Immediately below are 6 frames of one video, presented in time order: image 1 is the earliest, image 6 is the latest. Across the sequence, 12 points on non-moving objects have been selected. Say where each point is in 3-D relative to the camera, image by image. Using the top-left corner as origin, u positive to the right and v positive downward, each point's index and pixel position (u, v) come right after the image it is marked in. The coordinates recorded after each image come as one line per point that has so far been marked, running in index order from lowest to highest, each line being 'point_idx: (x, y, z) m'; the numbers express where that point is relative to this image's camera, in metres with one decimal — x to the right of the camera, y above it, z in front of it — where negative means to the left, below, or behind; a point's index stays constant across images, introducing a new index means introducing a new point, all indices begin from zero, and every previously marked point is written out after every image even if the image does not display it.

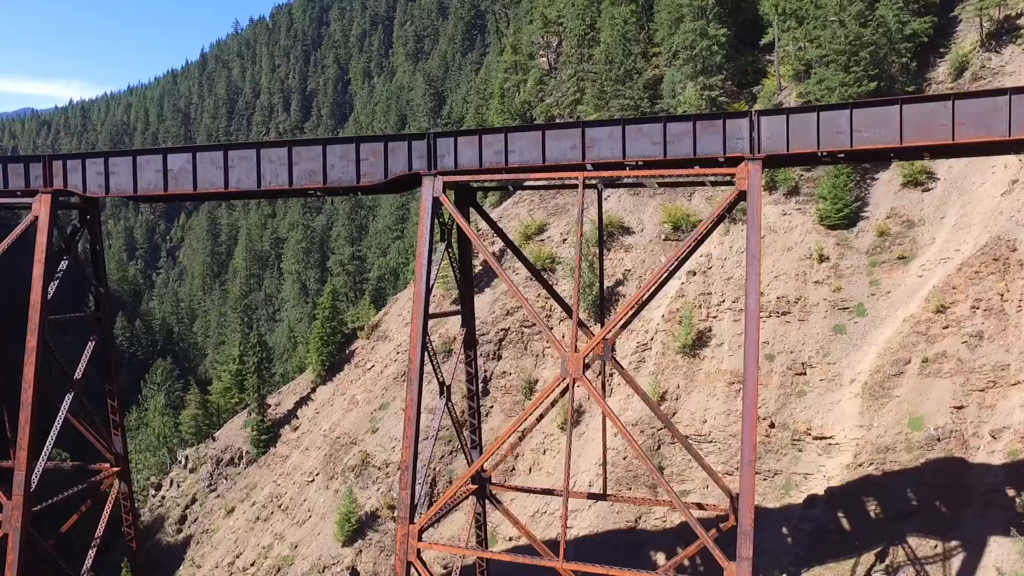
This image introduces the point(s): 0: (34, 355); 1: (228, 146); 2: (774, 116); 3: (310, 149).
0: (-11.8, -1.6, +16.5) m
1: (-6.7, +3.3, +15.7) m
2: (+5.1, +3.3, +12.9) m
3: (-4.6, +3.2, +15.3) m
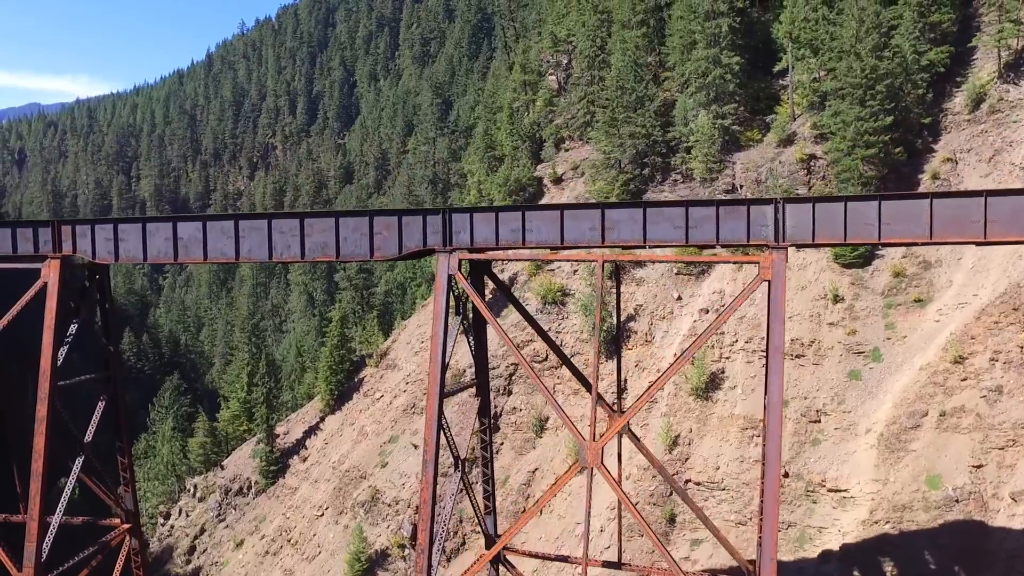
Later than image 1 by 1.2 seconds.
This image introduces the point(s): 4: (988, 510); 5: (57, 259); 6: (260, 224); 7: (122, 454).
0: (-11.4, -3.3, +16.4) m
1: (-6.3, +1.6, +15.5) m
2: (+5.4, +1.6, +12.6) m
3: (-4.3, +1.5, +15.1) m
4: (+14.0, -6.5, +19.6) m
5: (-11.1, +0.7, +16.3) m
6: (-5.8, +1.5, +15.5) m
7: (-11.3, -4.8, +19.4) m
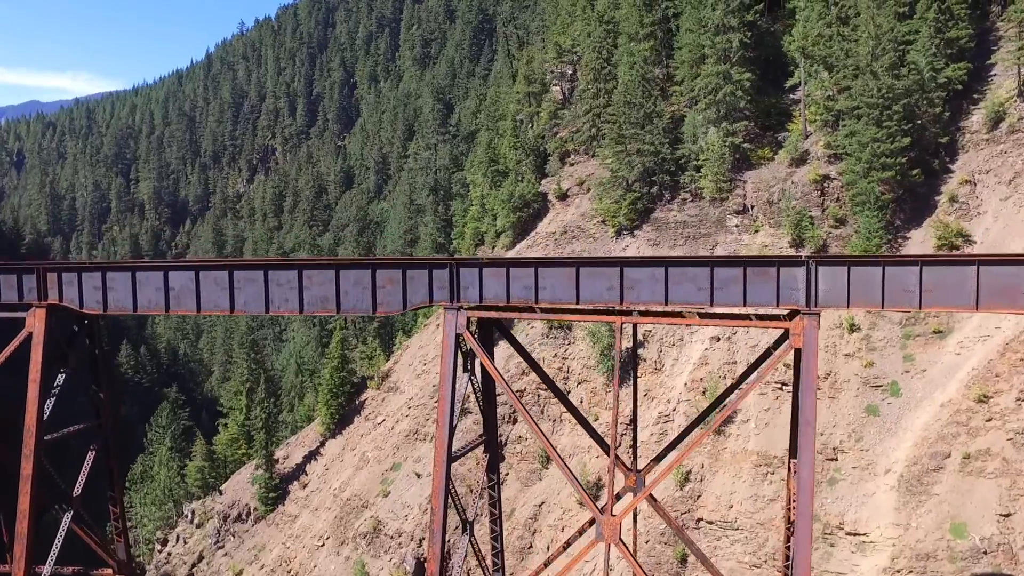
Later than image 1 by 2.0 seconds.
0: (-11.2, -4.5, +15.6) m
1: (-6.1, +0.5, +14.7) m
2: (+5.7, +0.4, +11.8) m
3: (-4.0, +0.3, +14.3) m
4: (+14.2, -7.7, +18.8) m
5: (-10.9, -0.5, +15.5) m
6: (-5.6, +0.3, +14.6) m
7: (-11.1, -6.0, +18.6) m
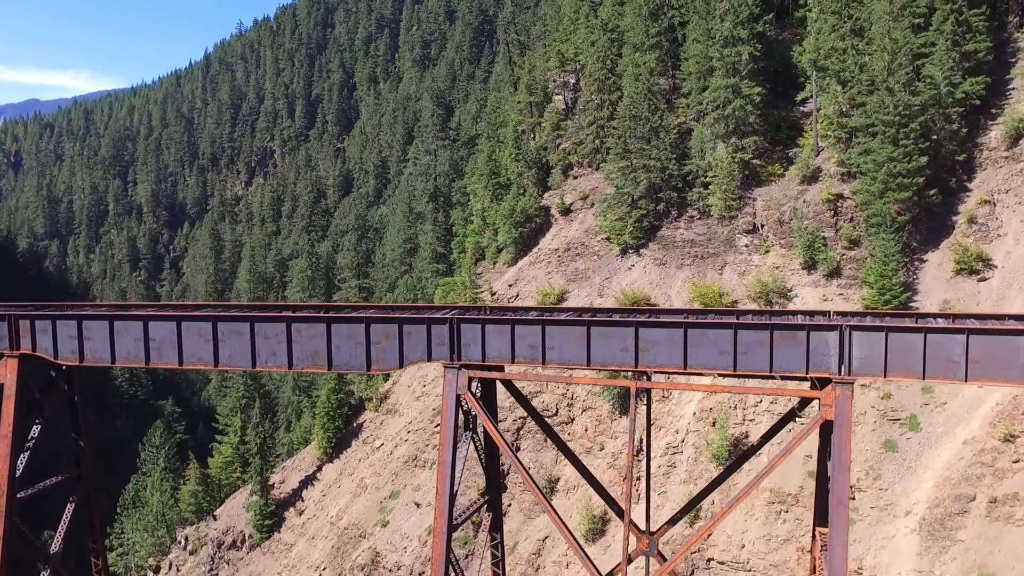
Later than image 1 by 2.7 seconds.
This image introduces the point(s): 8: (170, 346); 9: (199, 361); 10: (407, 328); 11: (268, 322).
0: (-11.1, -5.6, +14.6) m
1: (-6.0, -0.6, +13.7) m
2: (+5.7, -0.7, +10.8) m
3: (-3.9, -0.8, +13.3) m
4: (+14.3, -8.7, +17.8) m
5: (-10.8, -1.5, +14.5) m
6: (-5.5, -0.8, +13.6) m
7: (-11.0, -7.0, +17.7) m
8: (-7.2, -1.2, +14.1) m
9: (-6.5, -1.5, +13.9) m
10: (-2.0, -0.8, +12.8) m
11: (-4.9, -0.7, +13.5) m
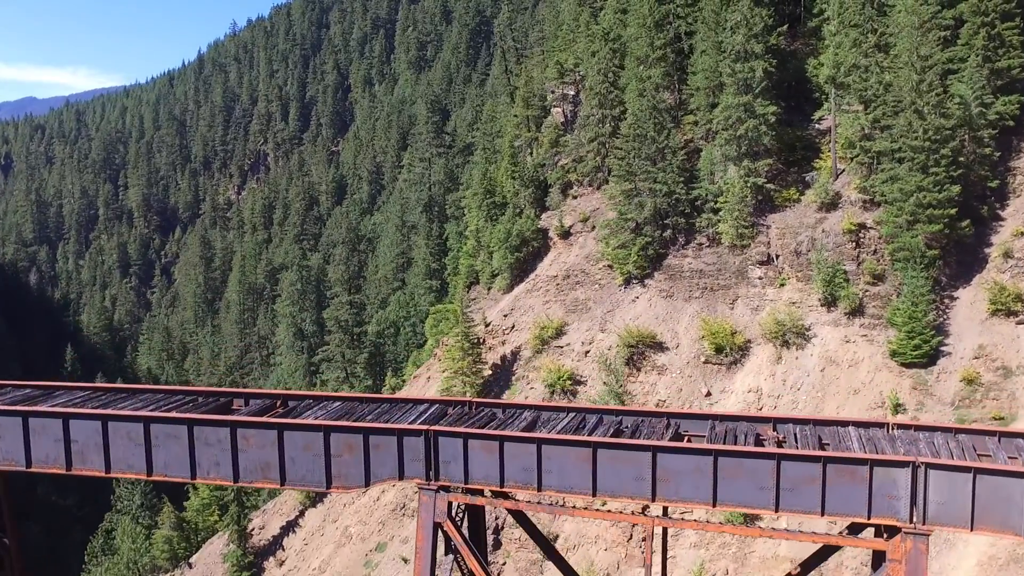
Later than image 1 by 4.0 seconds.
0: (-11.3, -7.2, +12.4) m
1: (-6.2, -2.2, +11.4) m
2: (+5.6, -2.3, +8.6) m
3: (-4.1, -2.4, +11.0) m
4: (+14.1, -10.3, +15.7) m
5: (-11.0, -3.2, +12.3) m
6: (-5.7, -2.4, +11.4) m
7: (-11.2, -8.6, +15.5) m
8: (-7.4, -2.8, +11.8) m
9: (-6.7, -3.1, +11.7) m
10: (-2.2, -2.4, +10.6) m
11: (-5.1, -2.3, +11.3) m
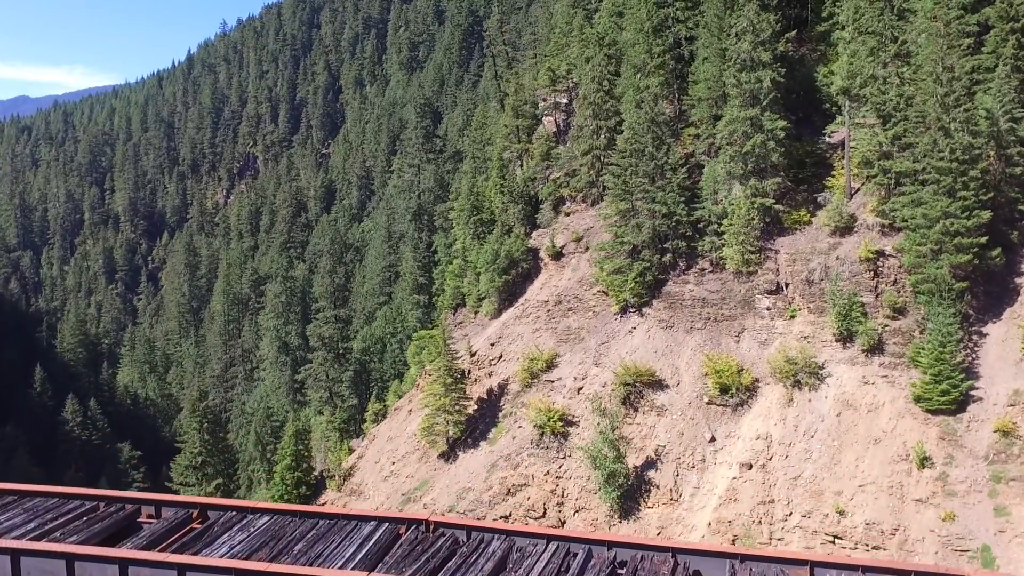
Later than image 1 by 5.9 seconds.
0: (-11.7, -8.5, +10.0) m
1: (-6.6, -3.5, +9.0) m
2: (+5.1, -3.6, +6.2) m
3: (-4.6, -3.7, +8.7) m
4: (+13.7, -11.5, +13.4) m
5: (-11.4, -4.5, +9.9) m
6: (-6.1, -3.7, +9.0) m
7: (-11.6, -9.9, +13.1) m
8: (-7.8, -4.1, +9.4) m
9: (-7.1, -4.4, +9.3) m
10: (-2.7, -3.7, +8.2) m
11: (-5.6, -3.6, +8.9) m
